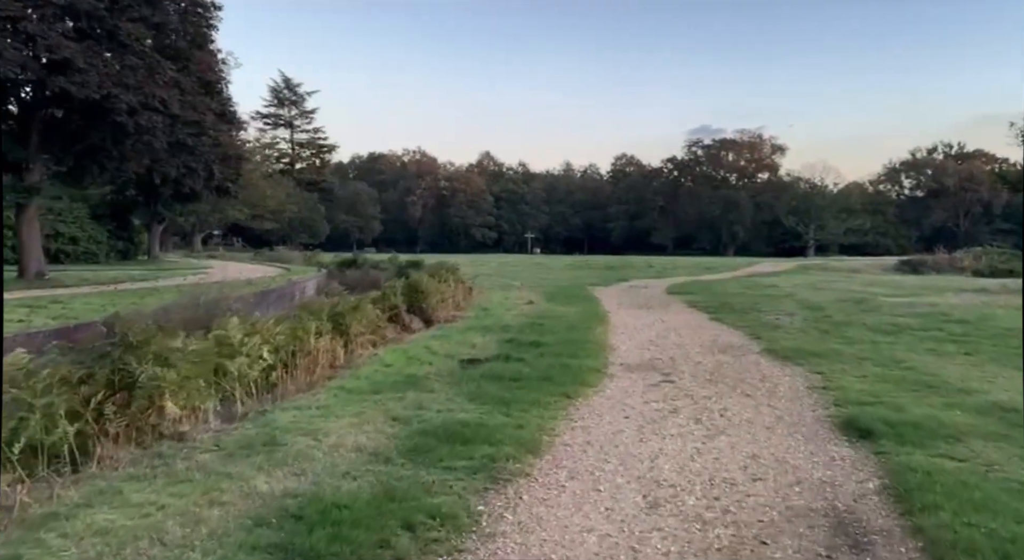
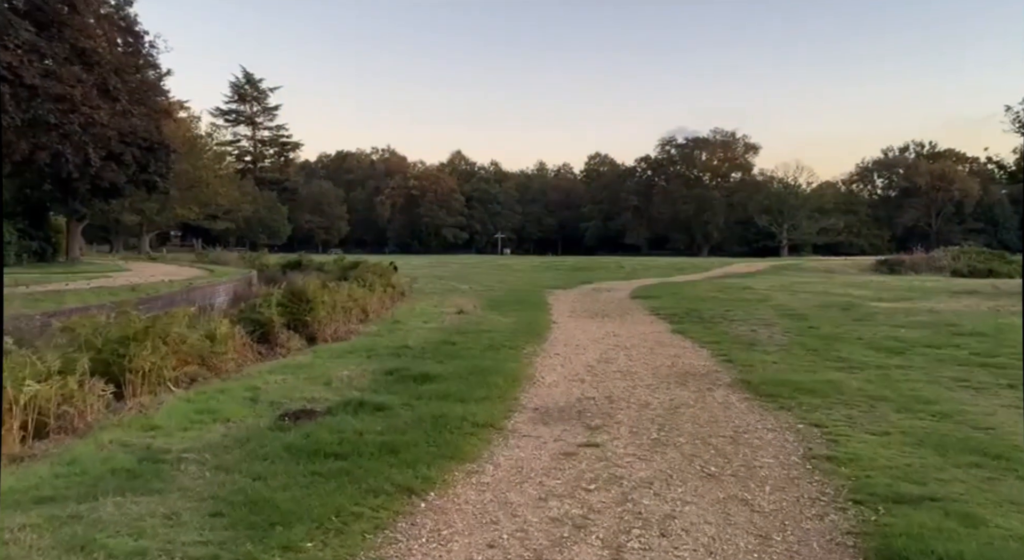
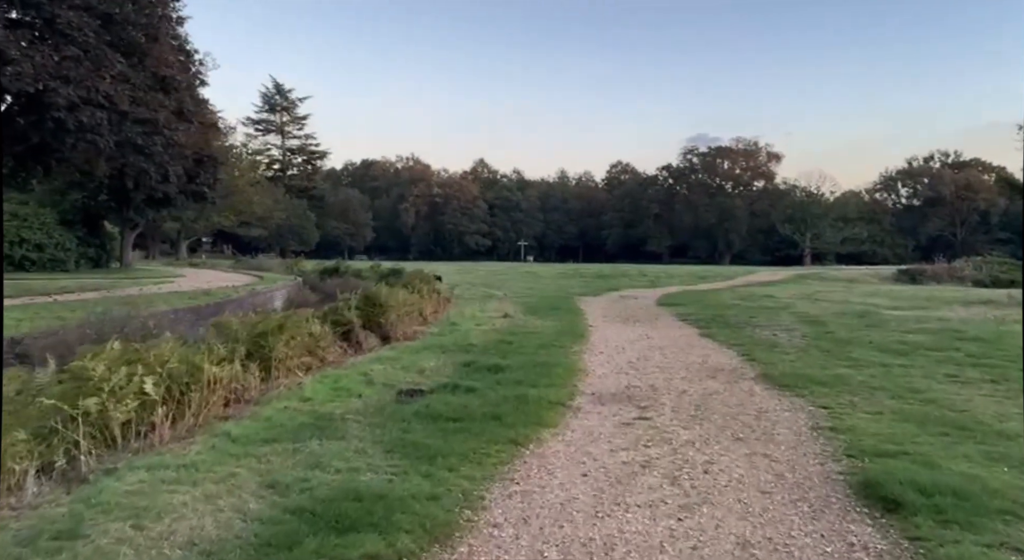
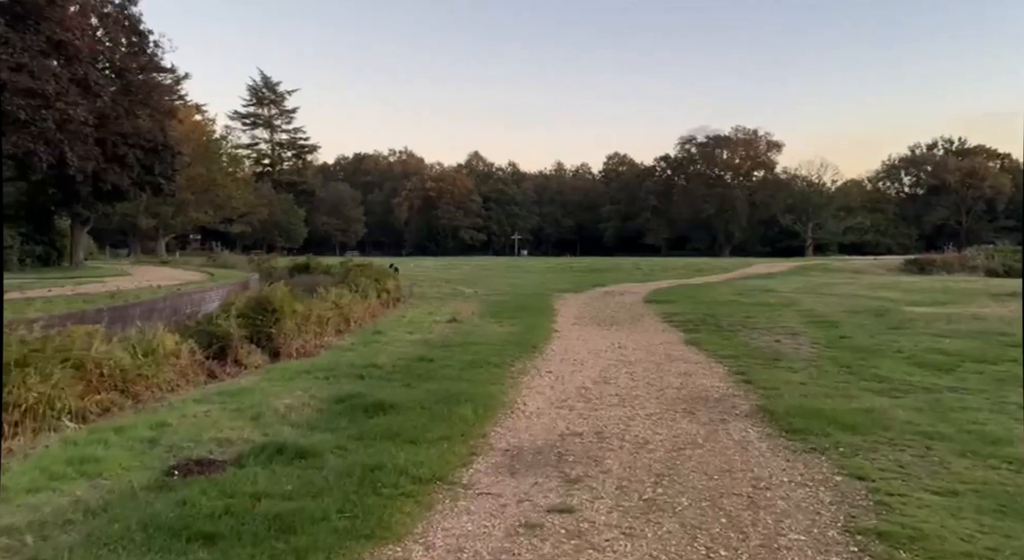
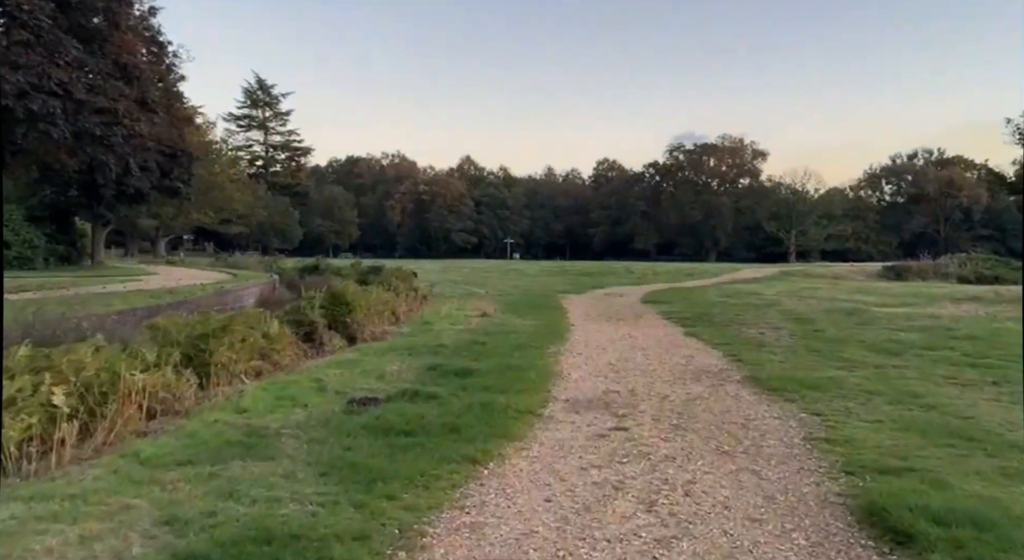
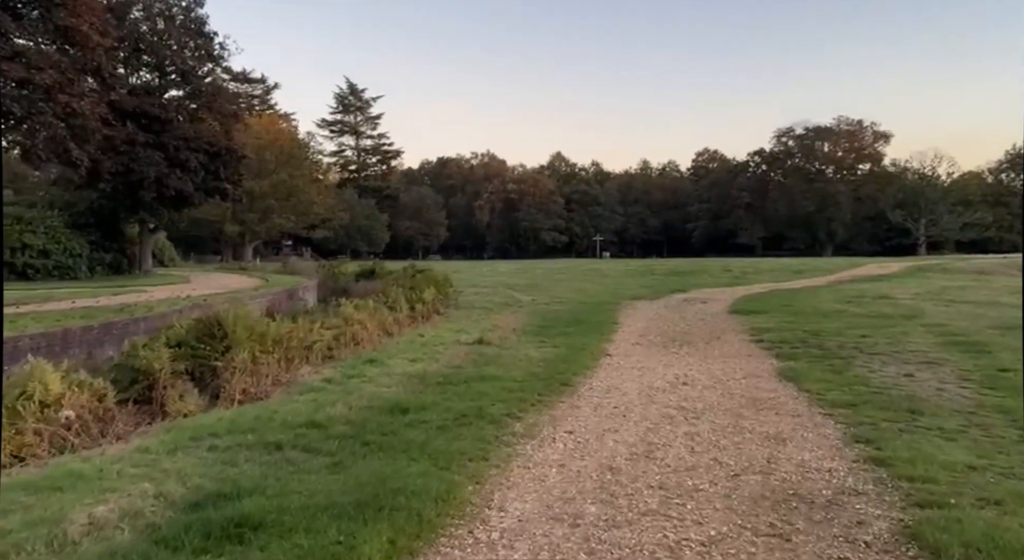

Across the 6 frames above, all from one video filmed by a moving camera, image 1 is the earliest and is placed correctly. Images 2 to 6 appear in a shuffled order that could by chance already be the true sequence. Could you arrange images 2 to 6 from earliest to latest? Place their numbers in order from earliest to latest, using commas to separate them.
3, 5, 2, 4, 6
